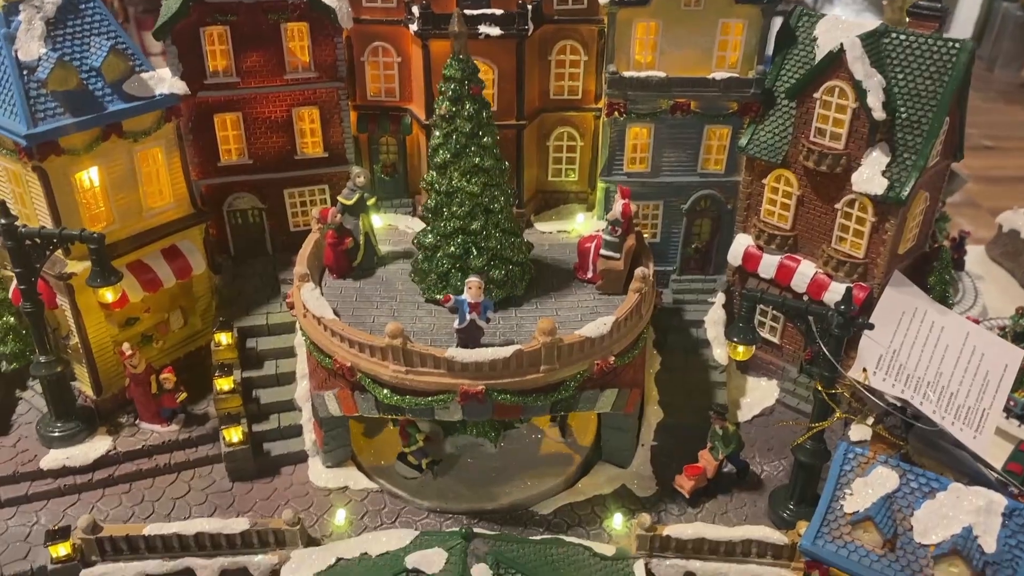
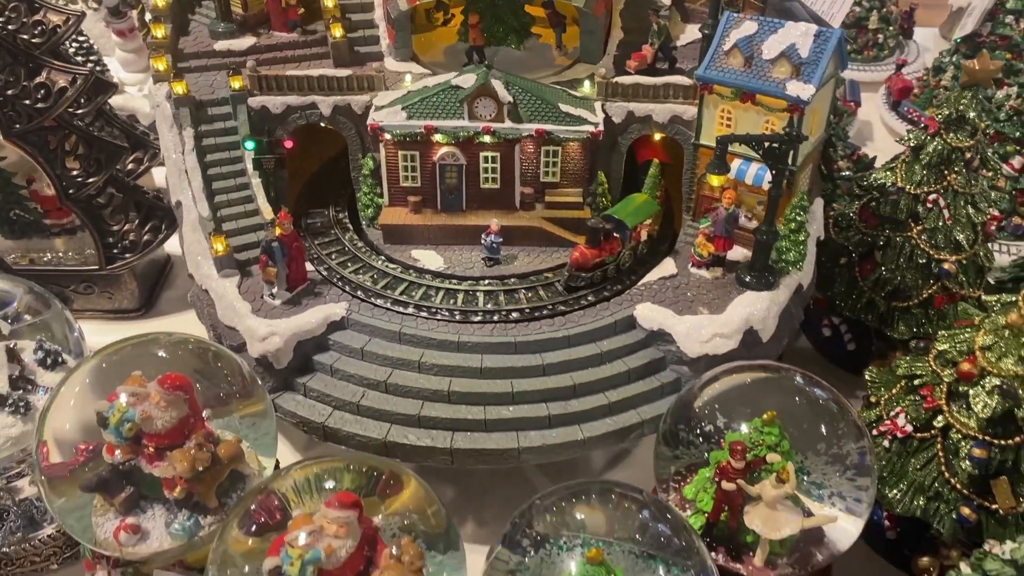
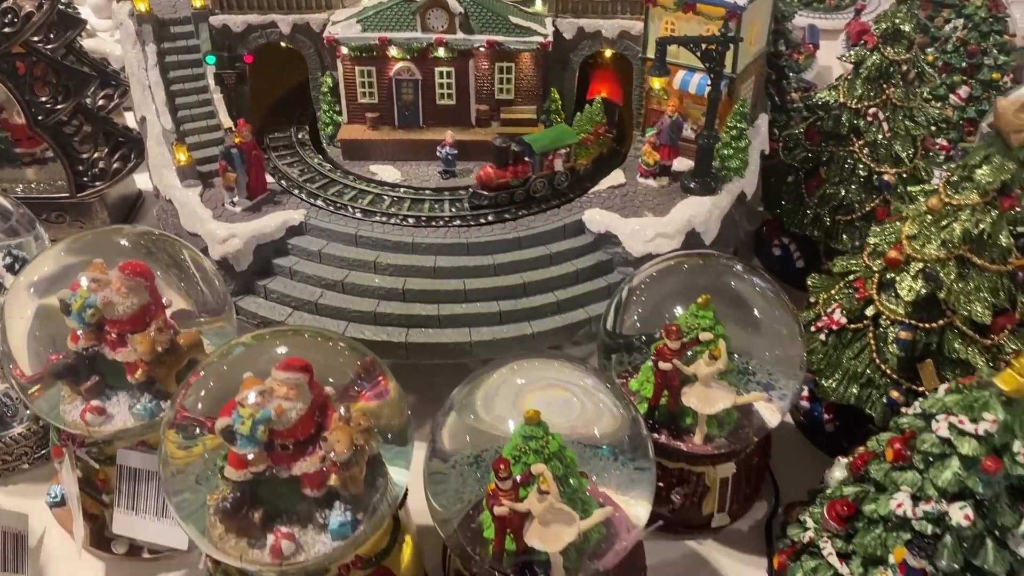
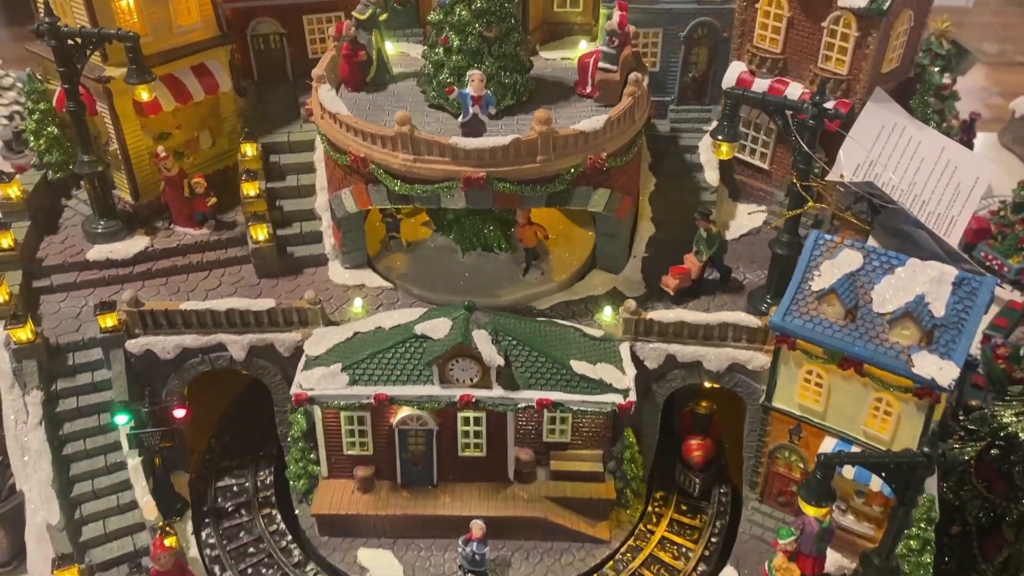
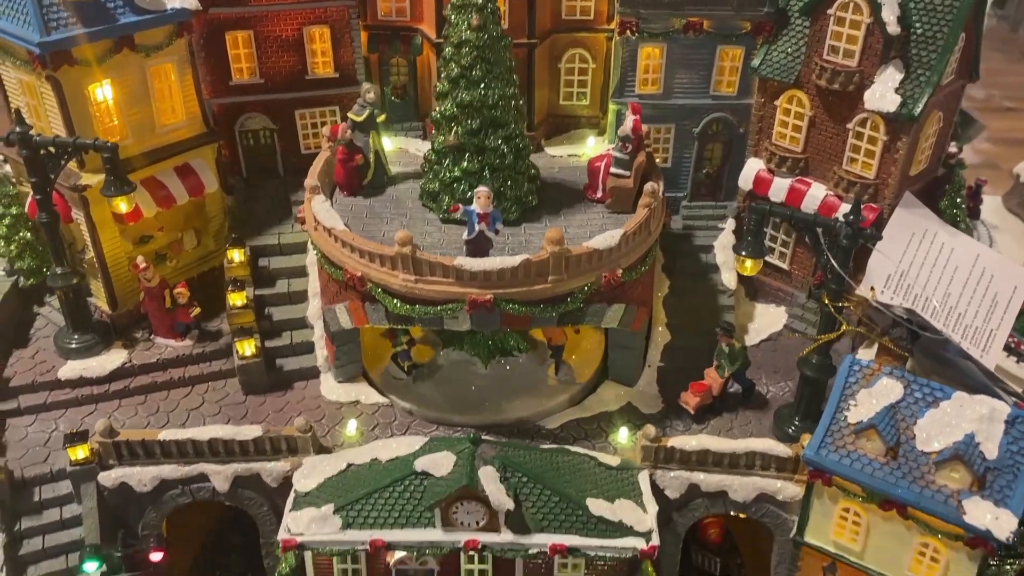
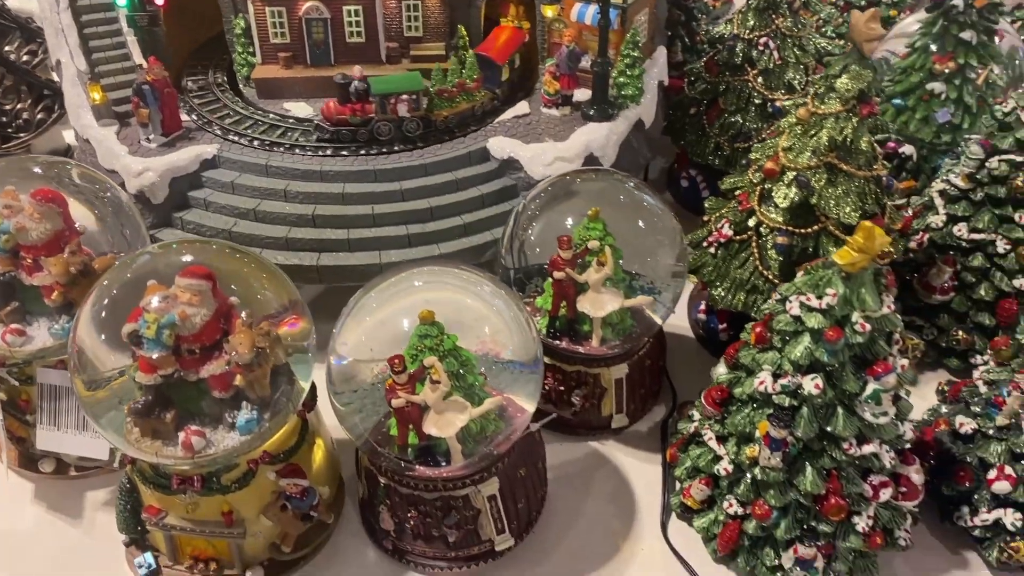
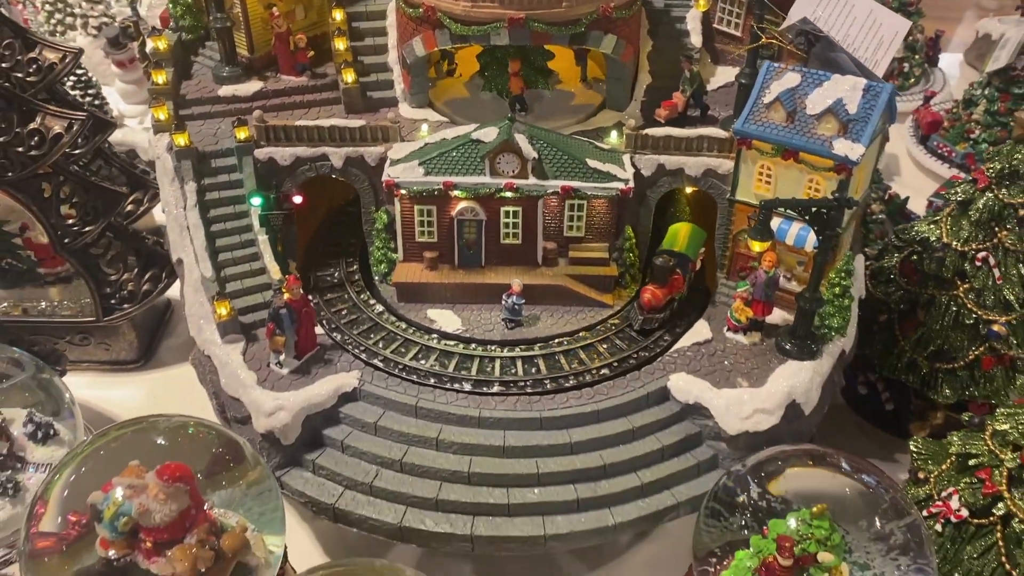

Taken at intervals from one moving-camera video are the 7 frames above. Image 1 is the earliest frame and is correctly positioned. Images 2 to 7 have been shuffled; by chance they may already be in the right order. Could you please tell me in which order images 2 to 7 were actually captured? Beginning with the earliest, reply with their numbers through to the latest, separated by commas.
5, 4, 7, 2, 3, 6
